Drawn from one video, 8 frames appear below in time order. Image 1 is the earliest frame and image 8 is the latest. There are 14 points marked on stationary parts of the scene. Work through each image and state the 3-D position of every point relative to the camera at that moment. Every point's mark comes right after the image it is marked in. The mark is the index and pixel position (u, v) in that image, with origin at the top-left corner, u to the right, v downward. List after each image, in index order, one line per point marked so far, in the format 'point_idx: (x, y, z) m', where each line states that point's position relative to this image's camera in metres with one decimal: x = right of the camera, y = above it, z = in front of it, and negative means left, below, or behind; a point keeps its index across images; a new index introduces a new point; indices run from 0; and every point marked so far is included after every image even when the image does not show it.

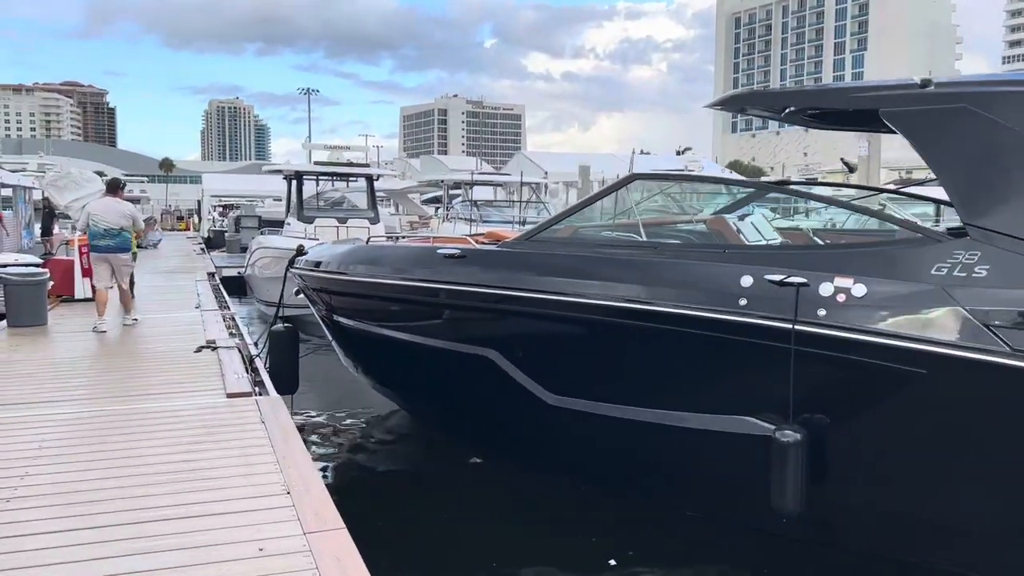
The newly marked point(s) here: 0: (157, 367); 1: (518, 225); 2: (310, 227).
0: (-2.7, -0.6, +6.7) m
1: (+0.2, +1.0, +13.5) m
2: (-3.1, +0.9, +13.0) m
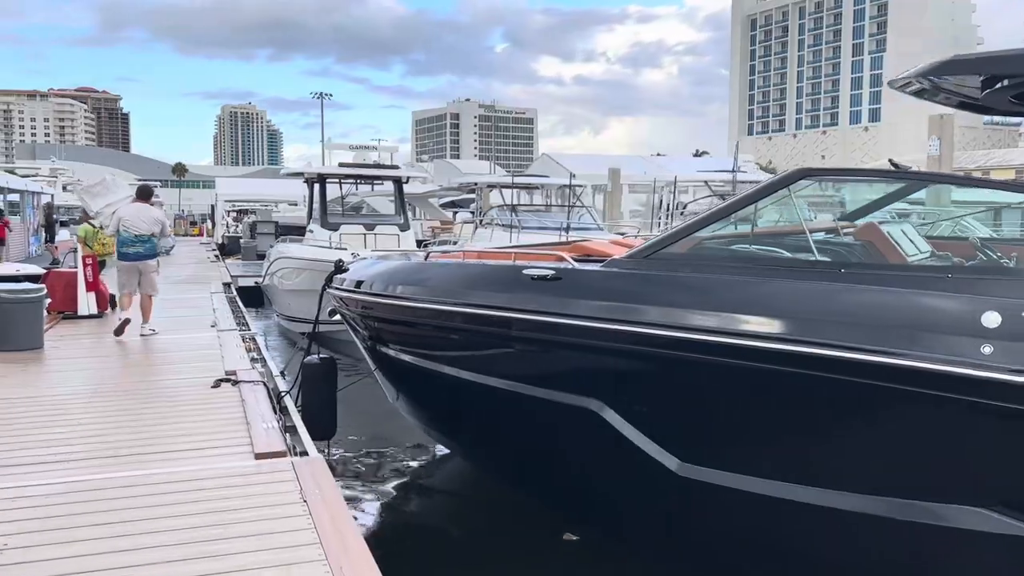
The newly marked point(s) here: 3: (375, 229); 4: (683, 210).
0: (-2.2, -0.7, +5.6) m
1: (+0.8, +0.8, +12.4) m
2: (-2.5, +0.7, +11.9) m
3: (-2.0, +0.8, +12.2) m
4: (+2.9, +1.3, +14.5) m
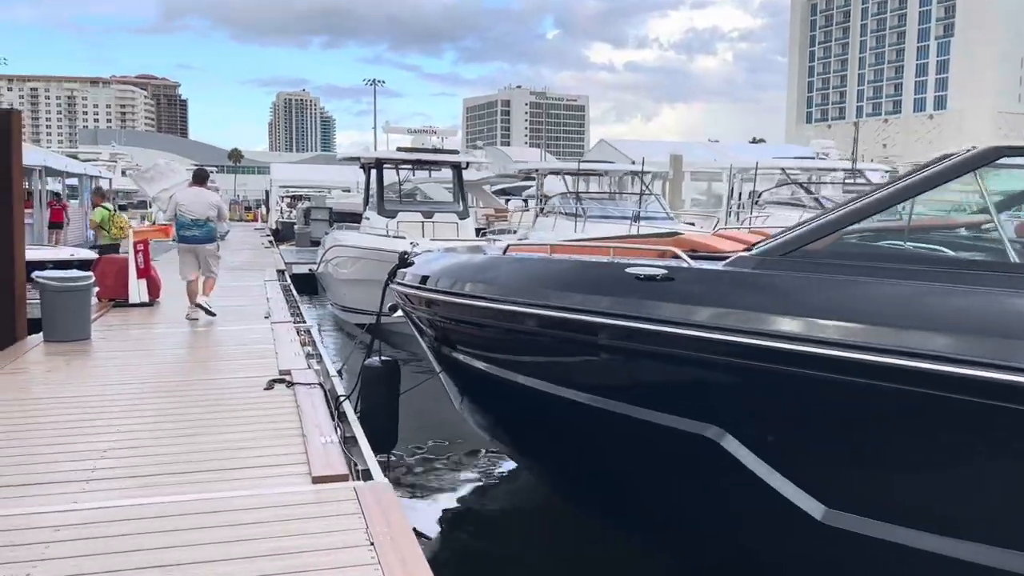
0: (-1.7, -0.7, +5.1) m
1: (+1.6, +0.9, +11.7) m
2: (-1.6, +0.9, +11.4) m
3: (-1.1, +1.0, +11.7) m
4: (+3.9, +1.4, +13.7) m
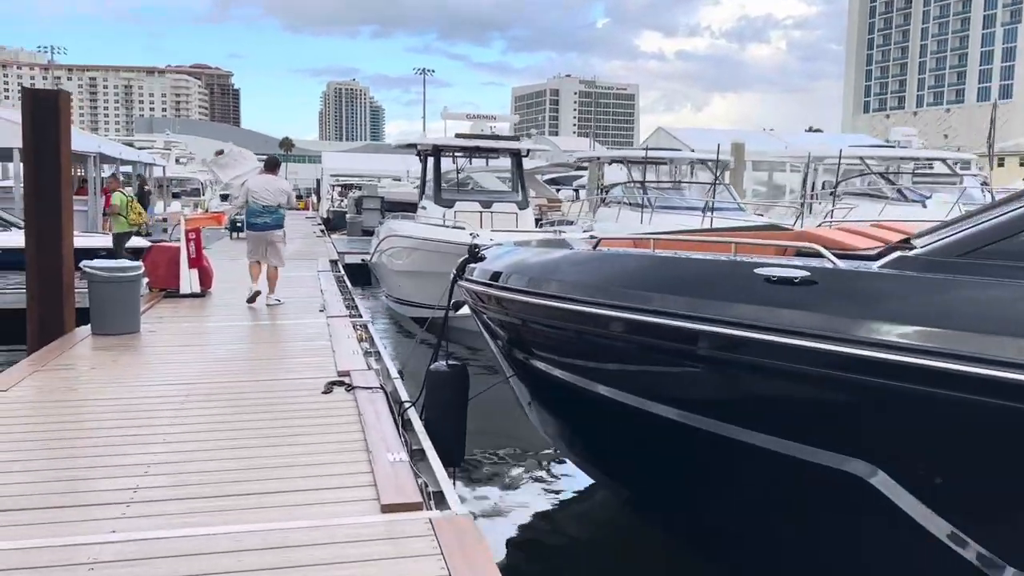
0: (-1.3, -0.6, +4.7) m
1: (+2.5, +1.0, +11.1) m
2: (-0.8, +1.0, +11.0) m
3: (-0.3, +1.1, +11.2) m
4: (+4.8, +1.5, +12.9) m
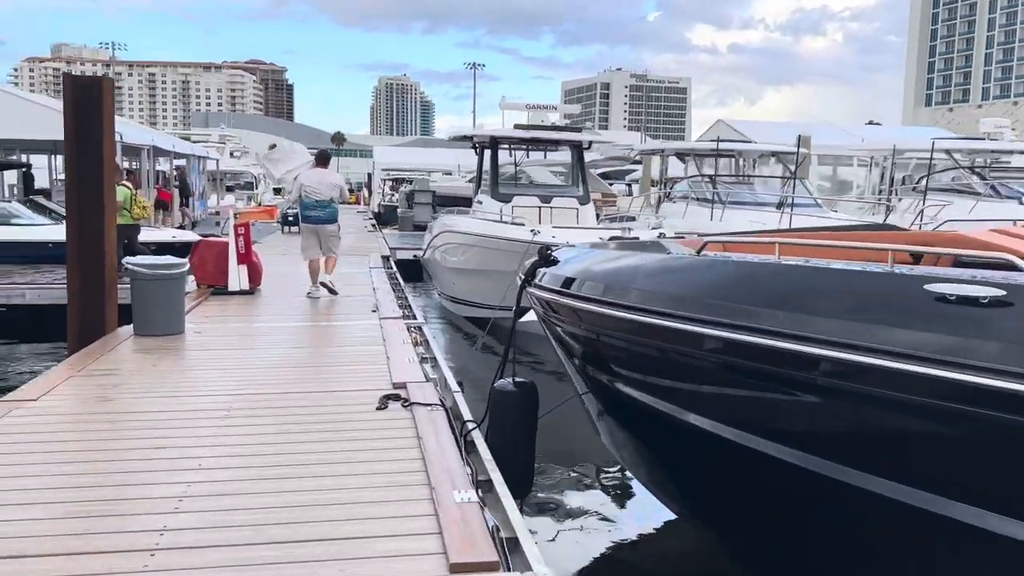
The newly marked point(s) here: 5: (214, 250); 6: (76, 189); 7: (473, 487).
0: (-0.9, -0.7, +4.2) m
1: (+3.2, +1.0, +10.4) m
2: (-0.1, +1.0, +10.4) m
3: (+0.5, +1.1, +10.6) m
4: (+5.7, +1.4, +12.1) m
5: (-3.0, +0.4, +8.7) m
6: (-3.3, +0.7, +6.4) m
7: (-0.2, -0.8, +3.4) m
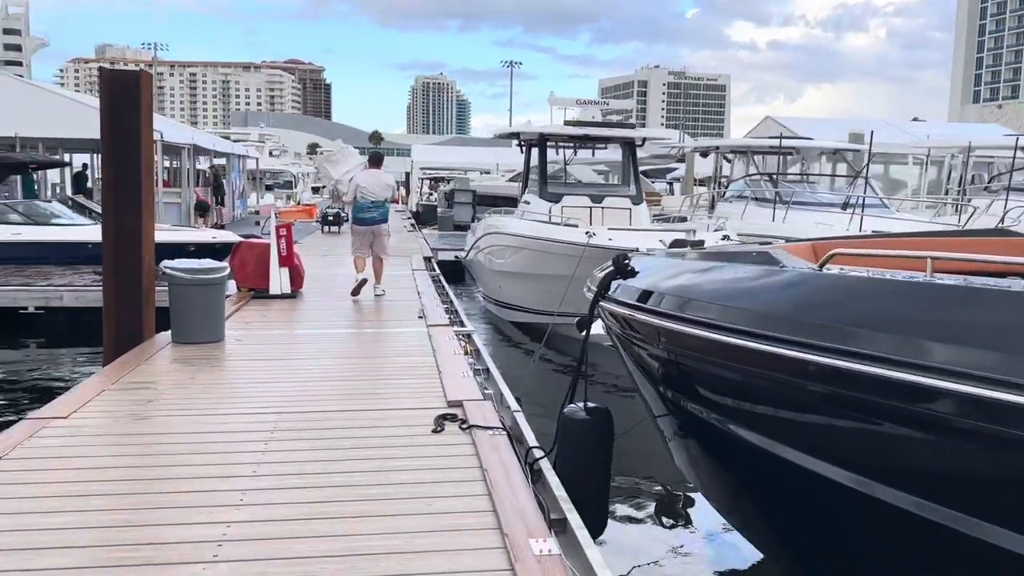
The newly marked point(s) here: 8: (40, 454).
0: (-0.6, -0.7, +3.9) m
1: (+3.8, +0.9, +9.8) m
2: (+0.5, +1.0, +10.0) m
3: (+1.1, +1.0, +10.2) m
4: (+6.3, +1.4, +11.4) m
5: (-2.5, +0.4, +8.4) m
6: (-2.8, +0.7, +6.1) m
7: (+0.1, -0.8, +3.0) m
8: (-2.0, -0.7, +3.7) m
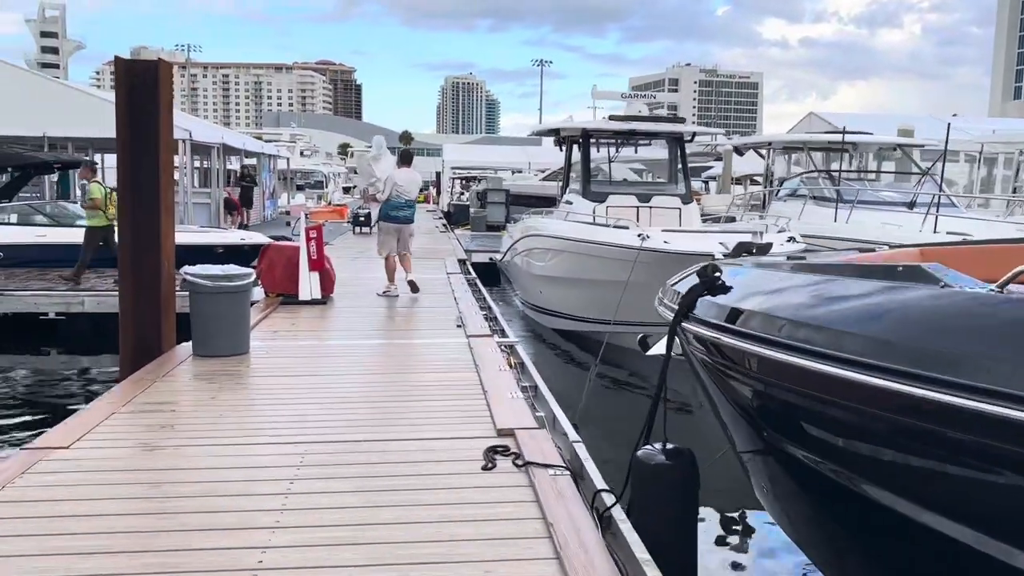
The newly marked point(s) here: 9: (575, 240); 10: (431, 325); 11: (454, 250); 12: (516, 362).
0: (-0.4, -0.8, +3.3) m
1: (+4.2, +0.9, +9.1) m
2: (+1.0, +0.9, +9.4) m
3: (+1.5, +1.0, +9.6) m
4: (+6.8, +1.3, +10.6) m
5: (-2.1, +0.3, +8.0) m
6: (-2.5, +0.7, +5.6) m
7: (+0.3, -0.9, +2.4) m
8: (-1.8, -0.8, +3.2) m
9: (+0.6, +0.5, +8.0) m
10: (-0.7, -0.3, +7.1) m
11: (-1.0, +0.6, +13.9) m
12: (0.0, -0.5, +5.9) m
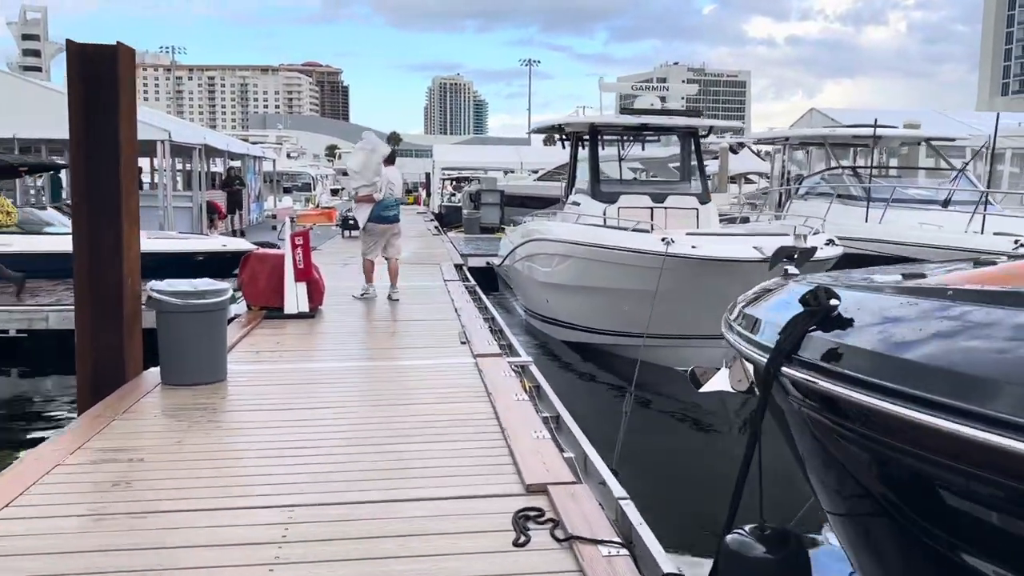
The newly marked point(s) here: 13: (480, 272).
0: (-0.2, -0.9, +2.6) m
1: (+4.3, +0.8, +8.5) m
2: (+1.0, +0.8, +8.7) m
3: (+1.6, +0.9, +8.9) m
4: (+6.8, +1.3, +10.0) m
5: (-2.1, +0.2, +7.2) m
6: (-2.4, +0.5, +4.9) m
7: (+0.5, -1.0, +1.7) m
8: (-1.7, -0.9, +2.5) m
9: (+0.6, +0.4, +7.3) m
10: (-0.6, -0.4, +6.4) m
11: (-1.0, +0.5, +13.2) m
12: (+0.1, -0.6, +5.2) m
13: (-0.5, +0.2, +13.2) m
